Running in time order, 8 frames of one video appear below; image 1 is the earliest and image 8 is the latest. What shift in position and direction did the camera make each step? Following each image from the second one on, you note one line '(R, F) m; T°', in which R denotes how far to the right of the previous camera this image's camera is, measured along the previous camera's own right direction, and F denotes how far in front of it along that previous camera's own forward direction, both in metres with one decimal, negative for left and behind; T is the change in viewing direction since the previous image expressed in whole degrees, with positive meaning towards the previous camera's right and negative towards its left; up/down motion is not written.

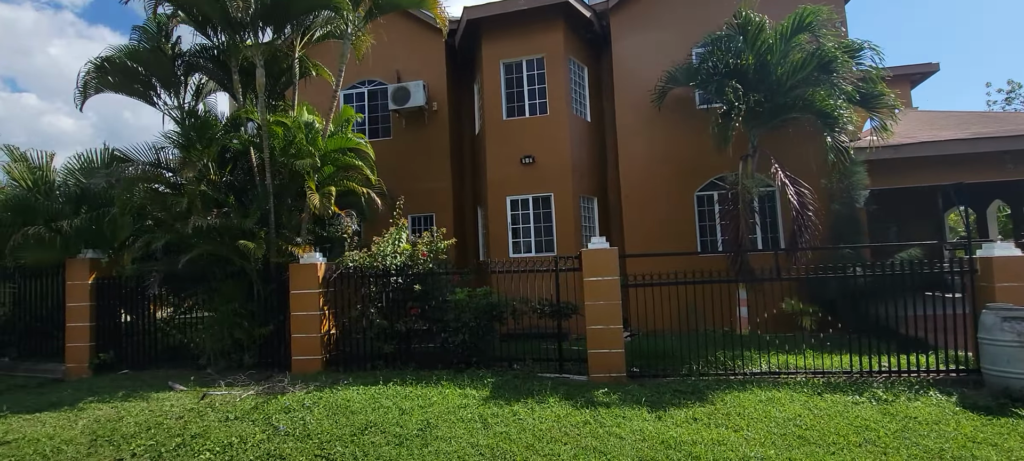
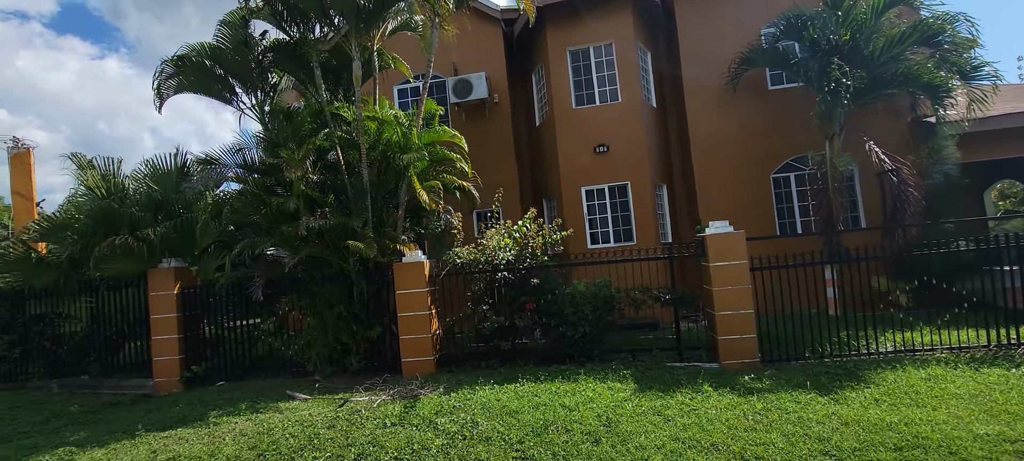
(-1.9, +0.2) m; +1°
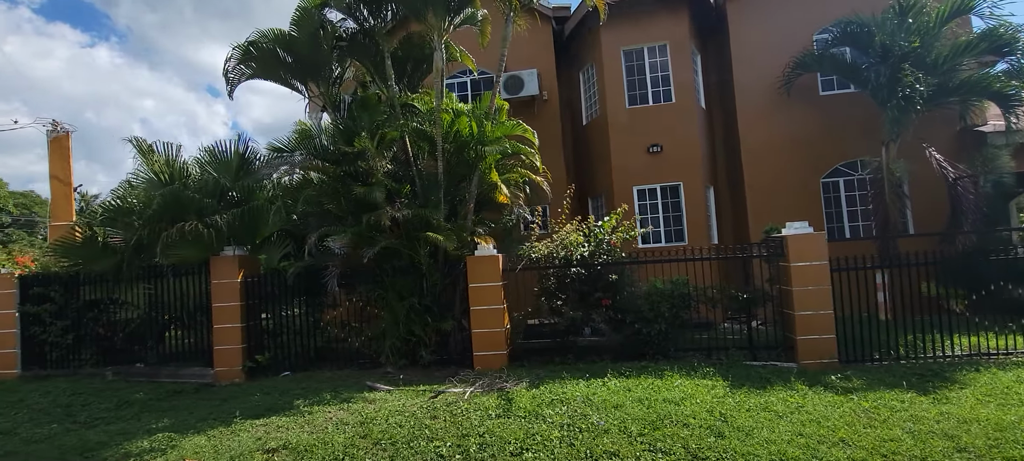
(-1.3, 0.0) m; +1°
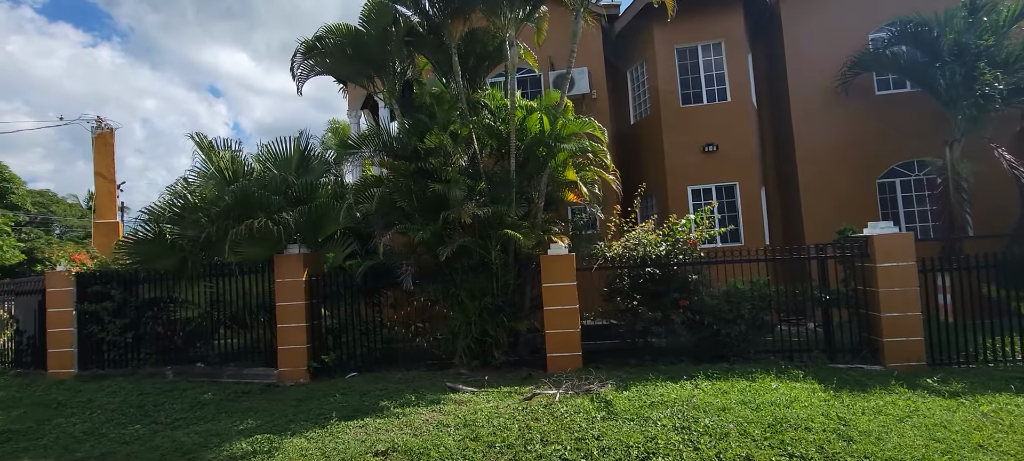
(-1.1, +0.1) m; 0°
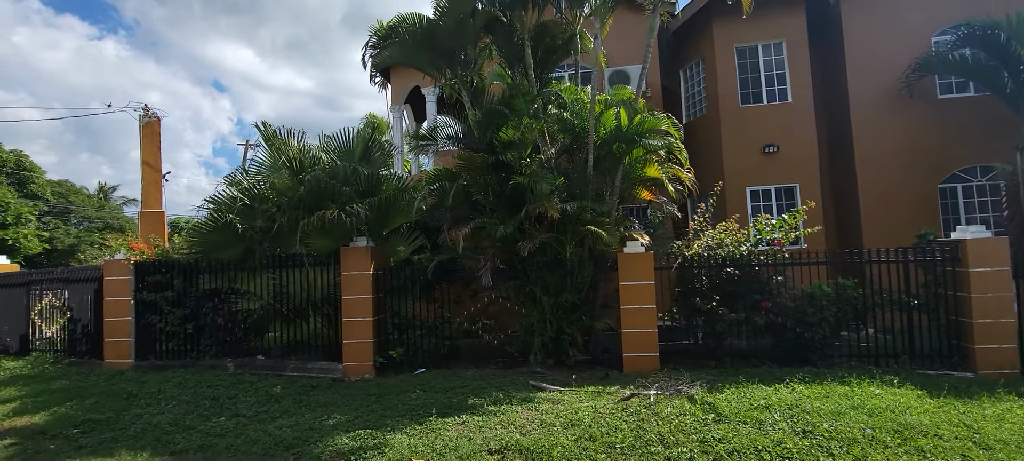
(-1.2, +0.2) m; 0°
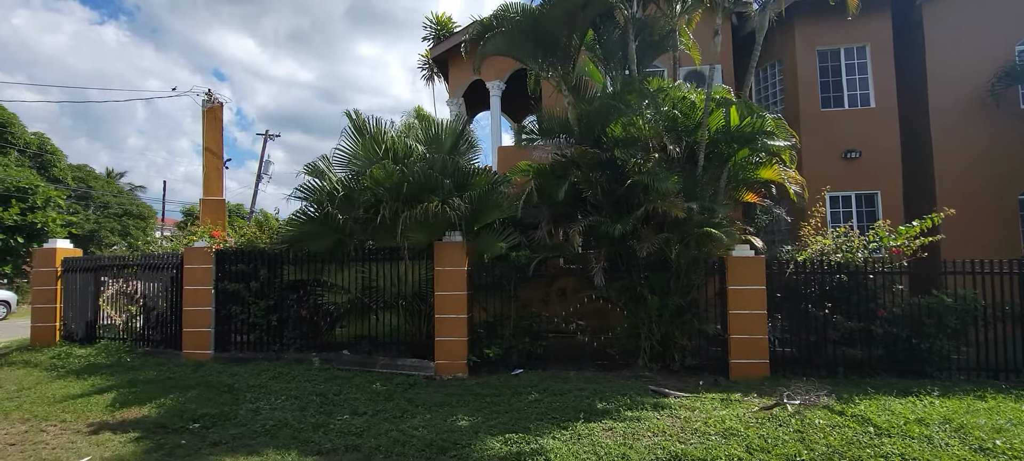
(-1.6, +0.2) m; 0°
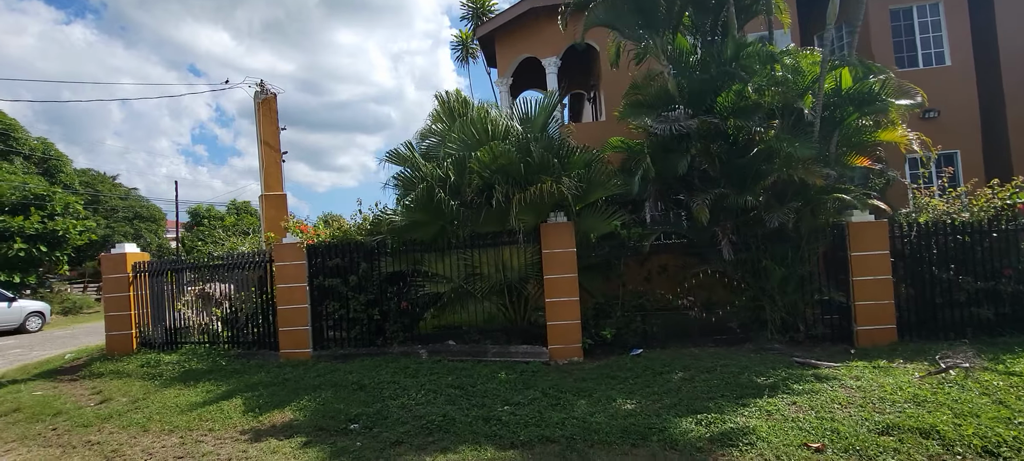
(-1.8, +0.3) m; +1°
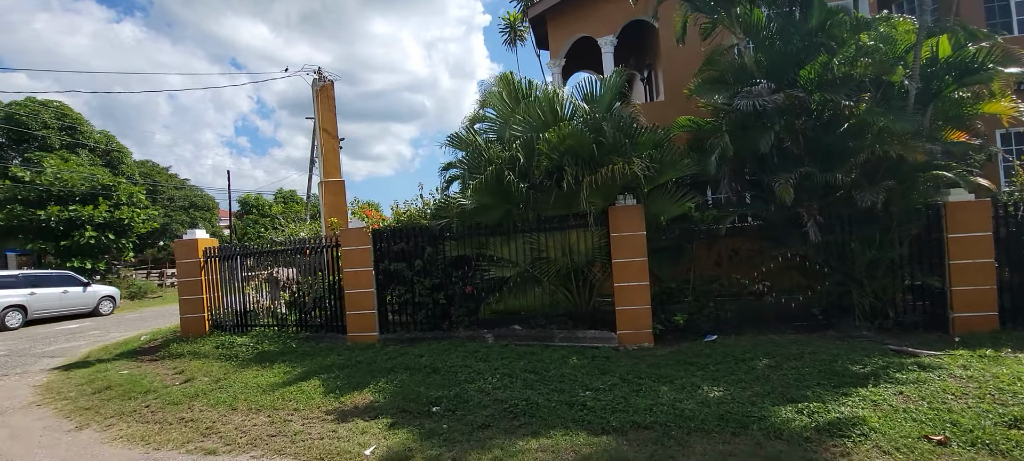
(-0.5, +0.1) m; -4°
